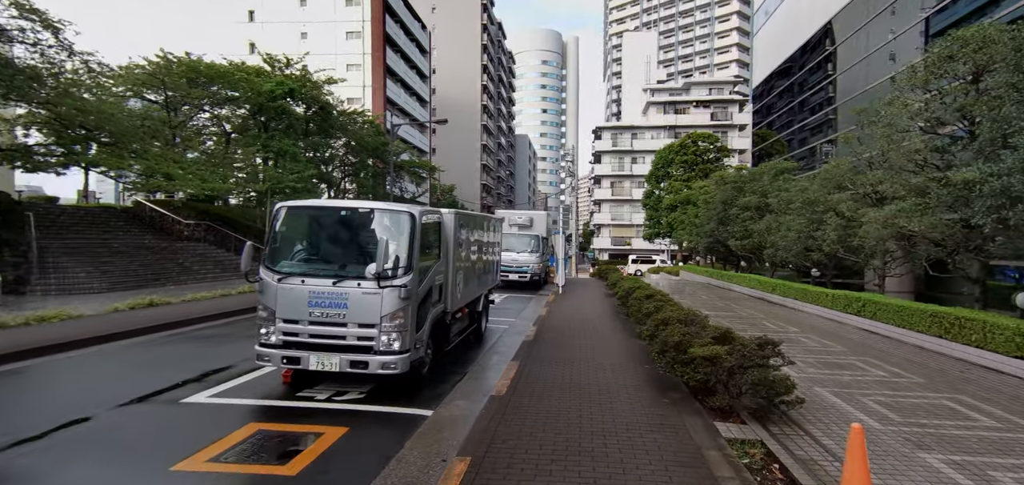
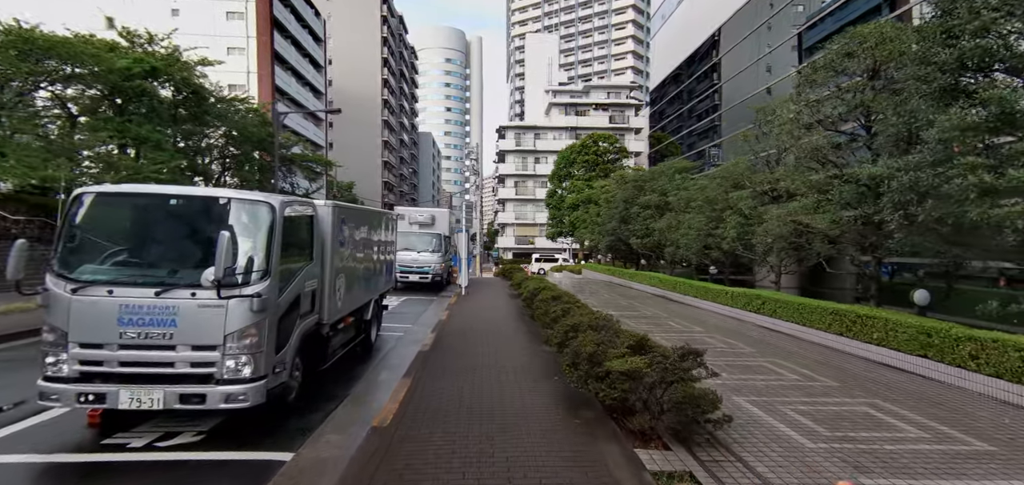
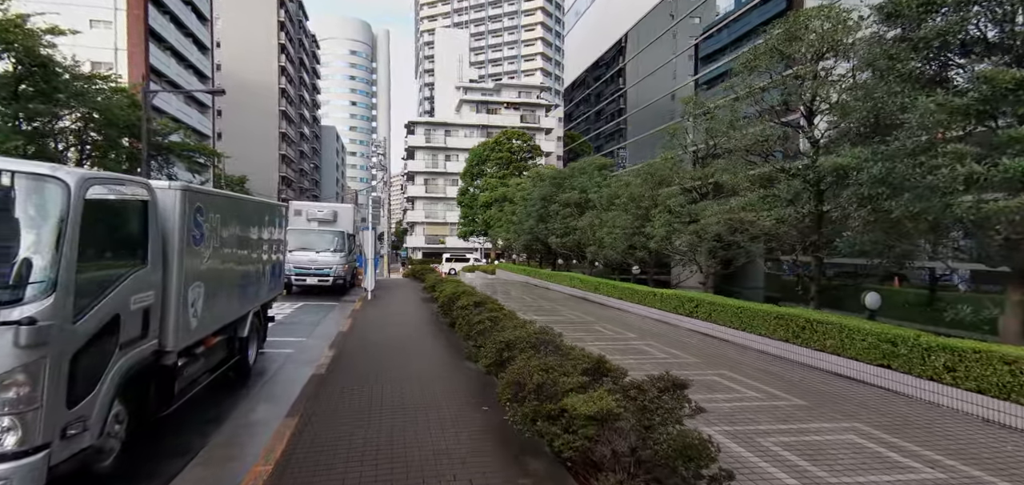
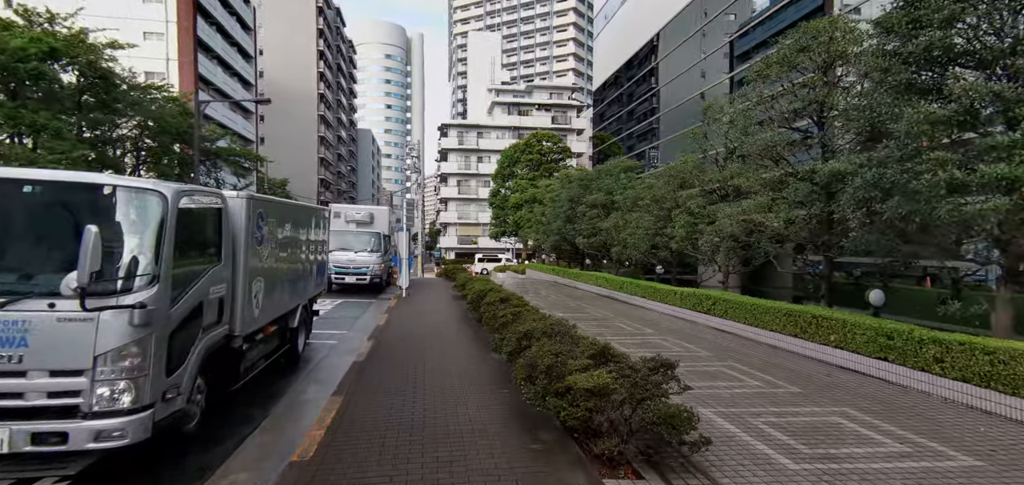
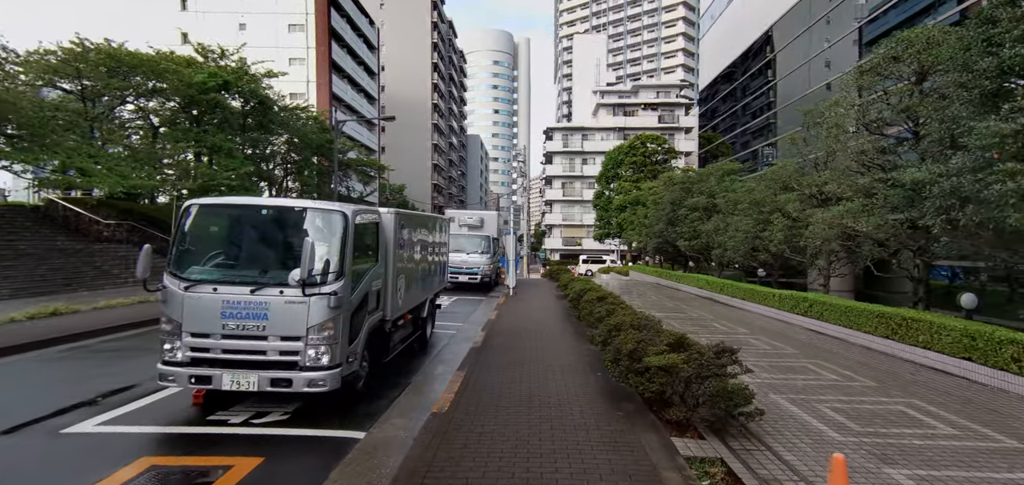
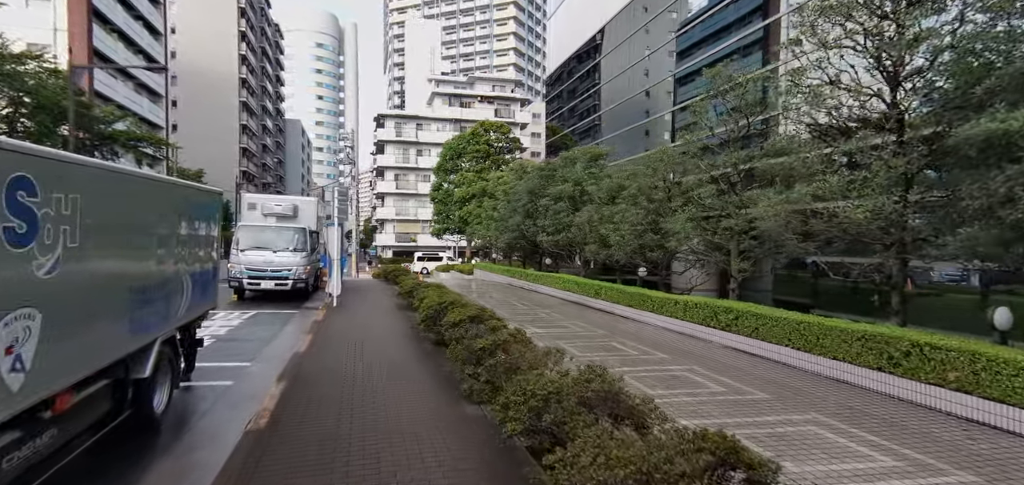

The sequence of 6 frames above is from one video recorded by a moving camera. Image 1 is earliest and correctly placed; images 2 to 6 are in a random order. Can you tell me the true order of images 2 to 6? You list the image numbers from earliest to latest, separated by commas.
5, 2, 4, 3, 6
